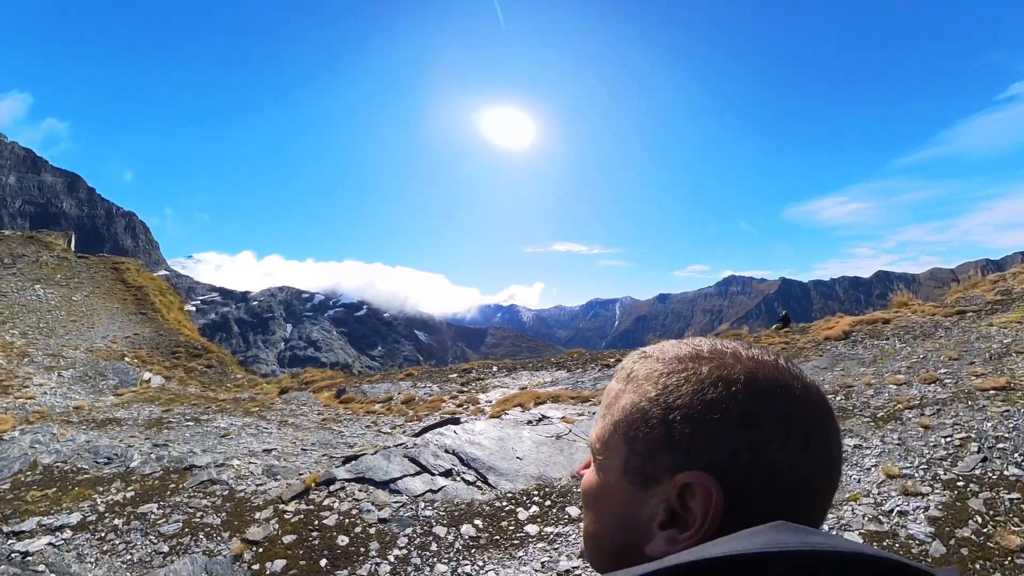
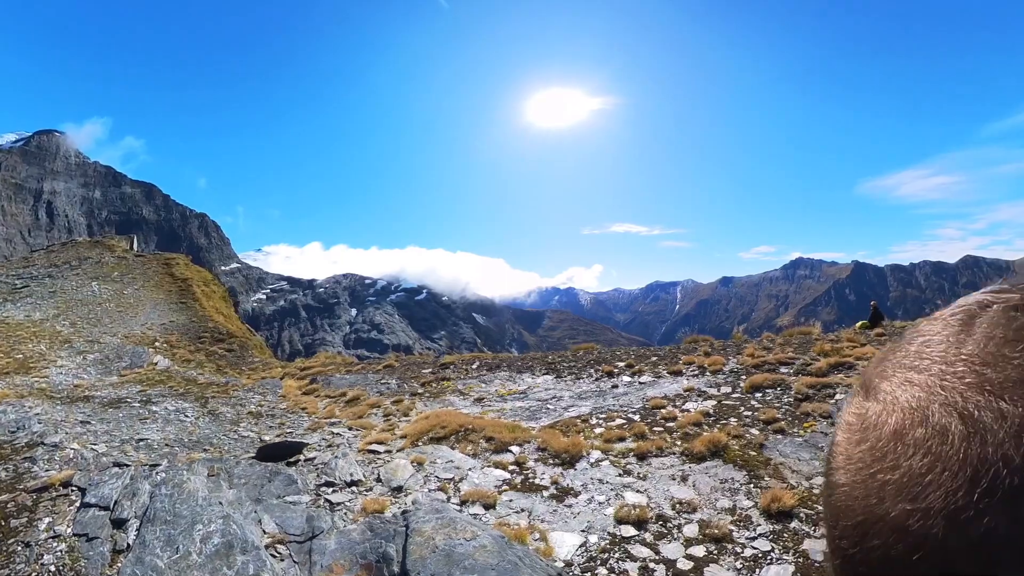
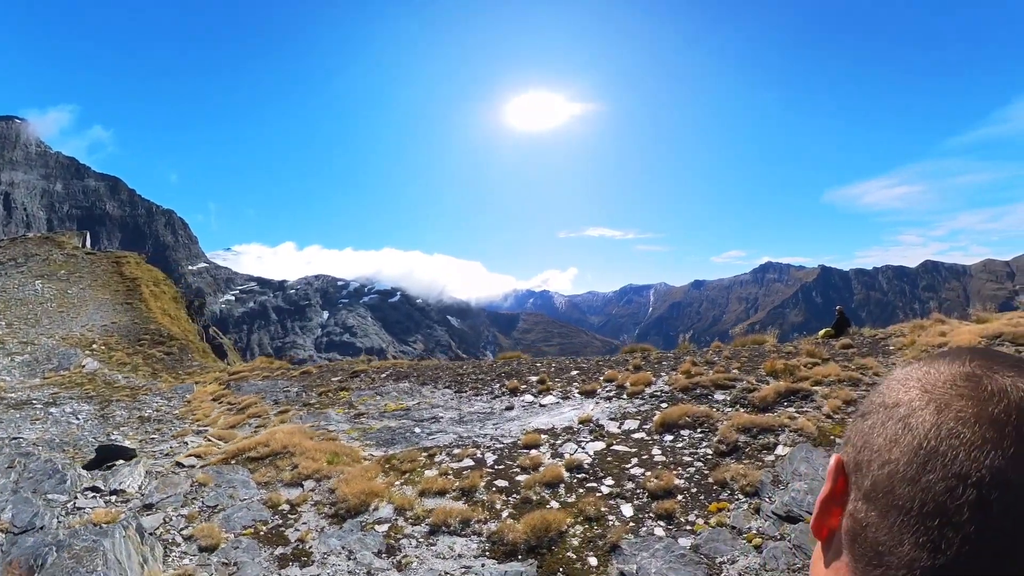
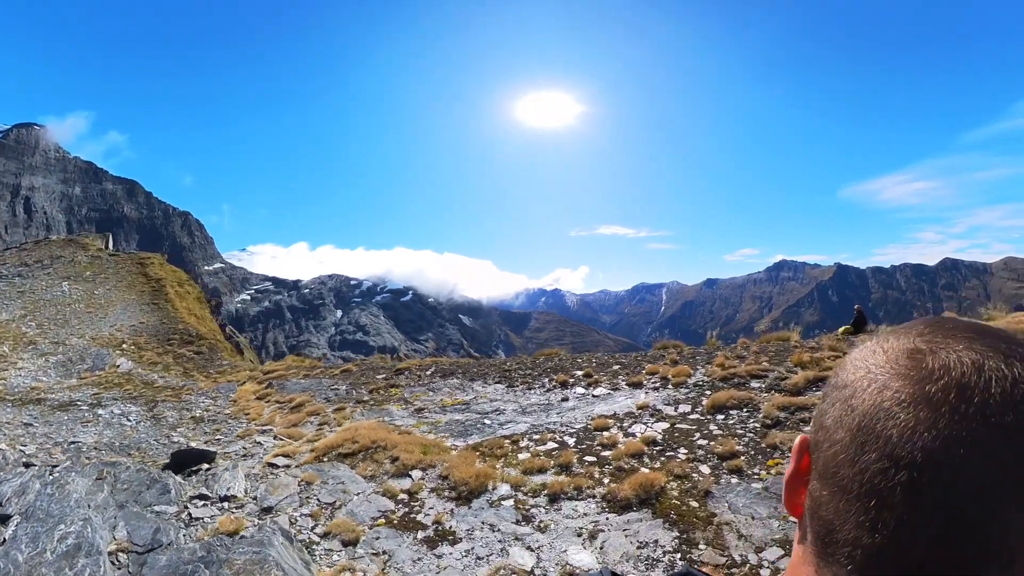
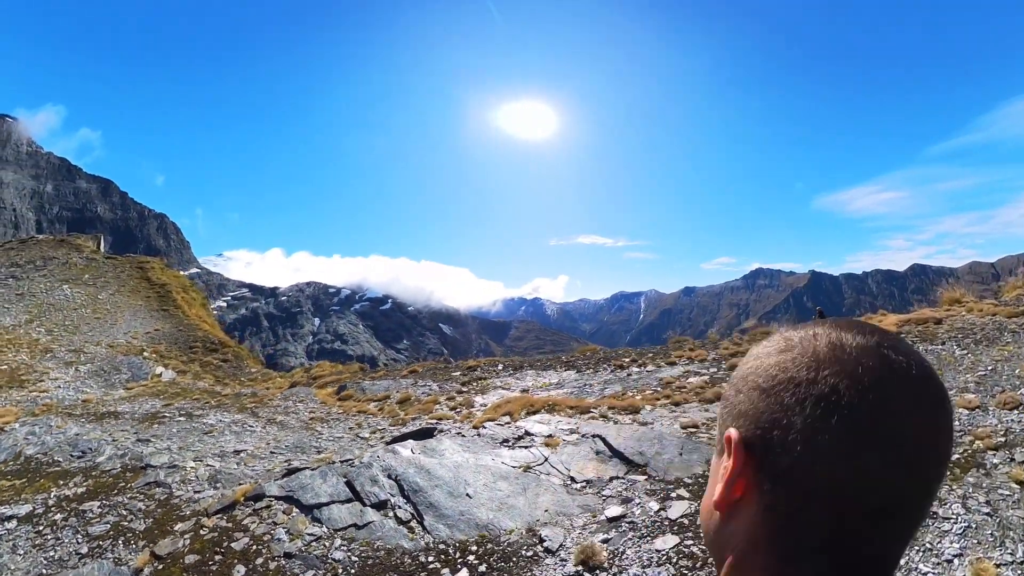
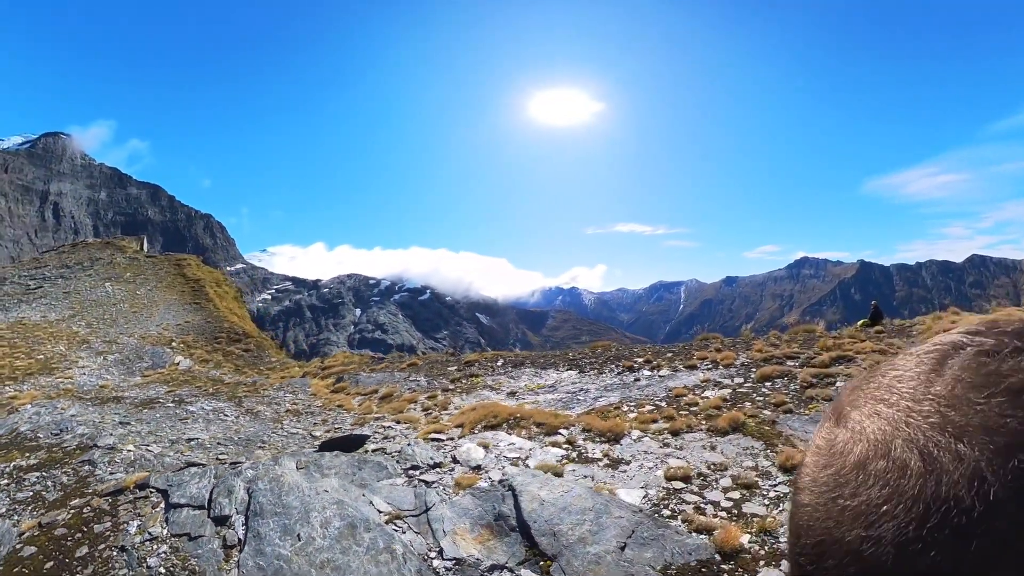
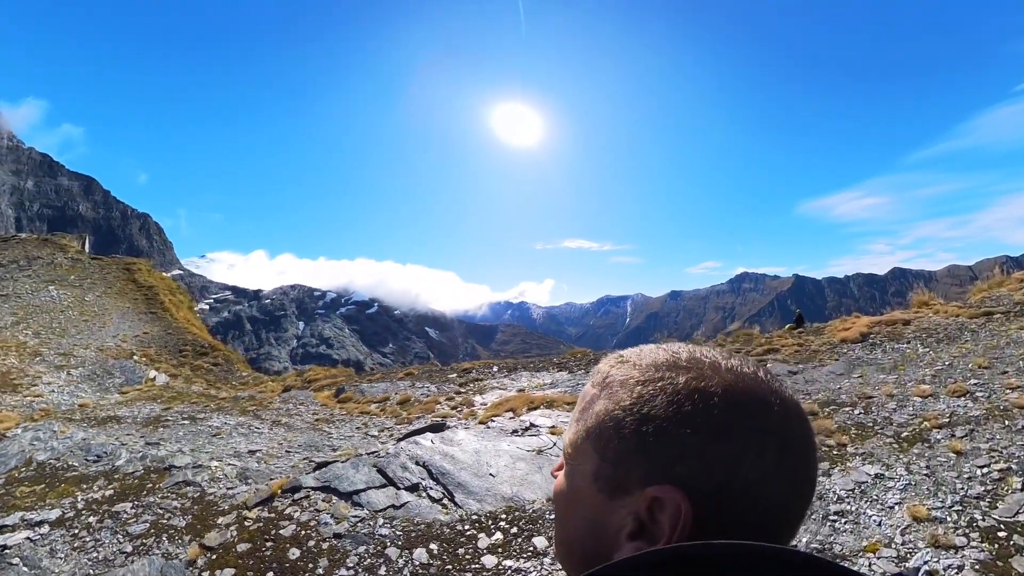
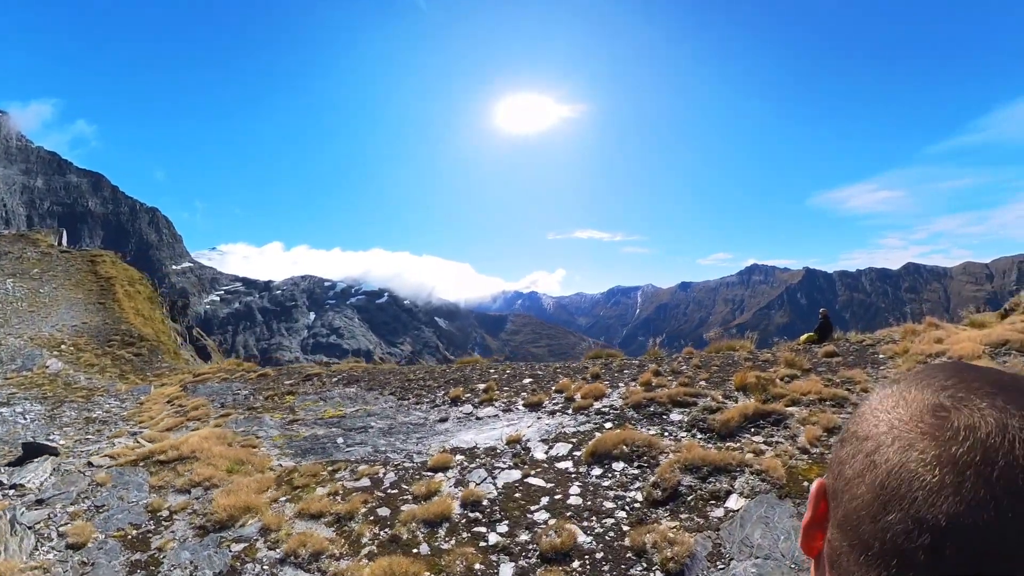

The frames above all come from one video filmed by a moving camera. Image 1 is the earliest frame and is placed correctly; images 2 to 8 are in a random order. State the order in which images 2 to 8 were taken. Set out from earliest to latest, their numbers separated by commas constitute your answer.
7, 5, 6, 2, 4, 3, 8
